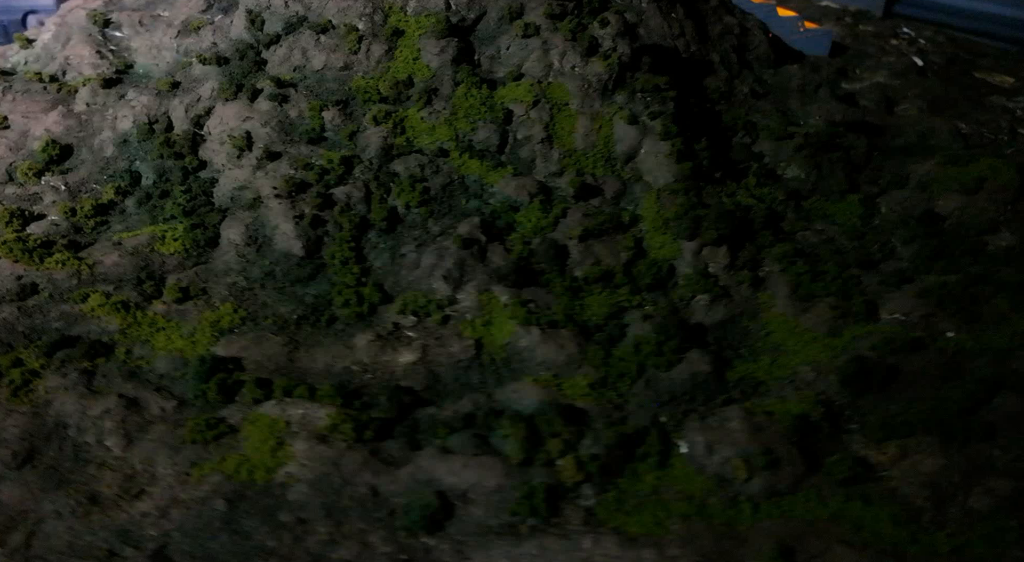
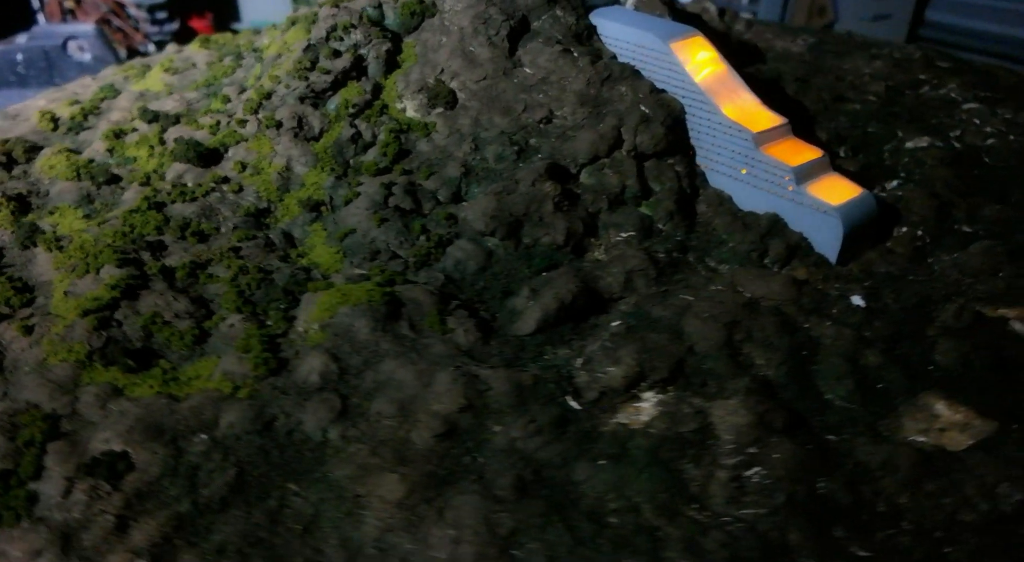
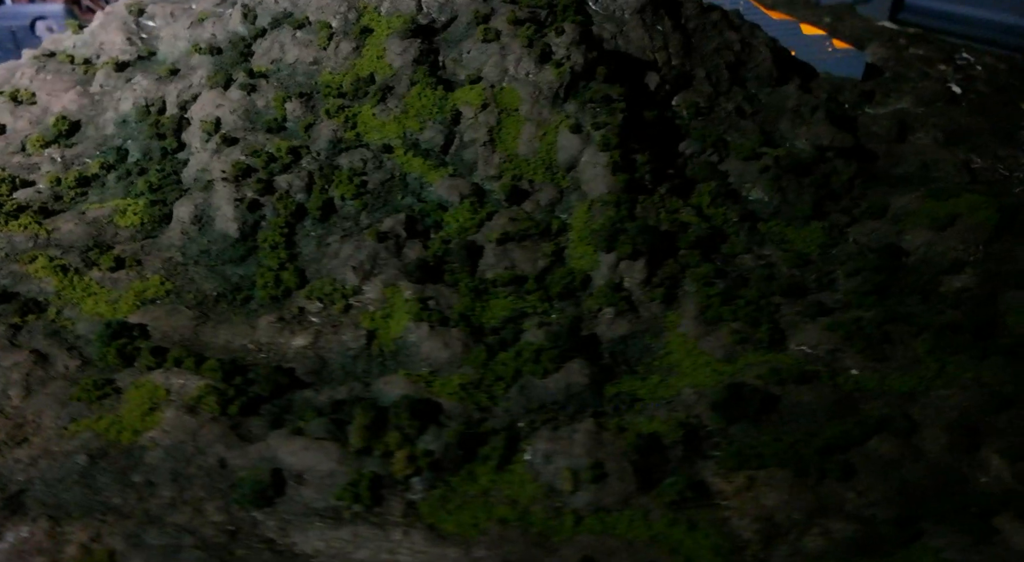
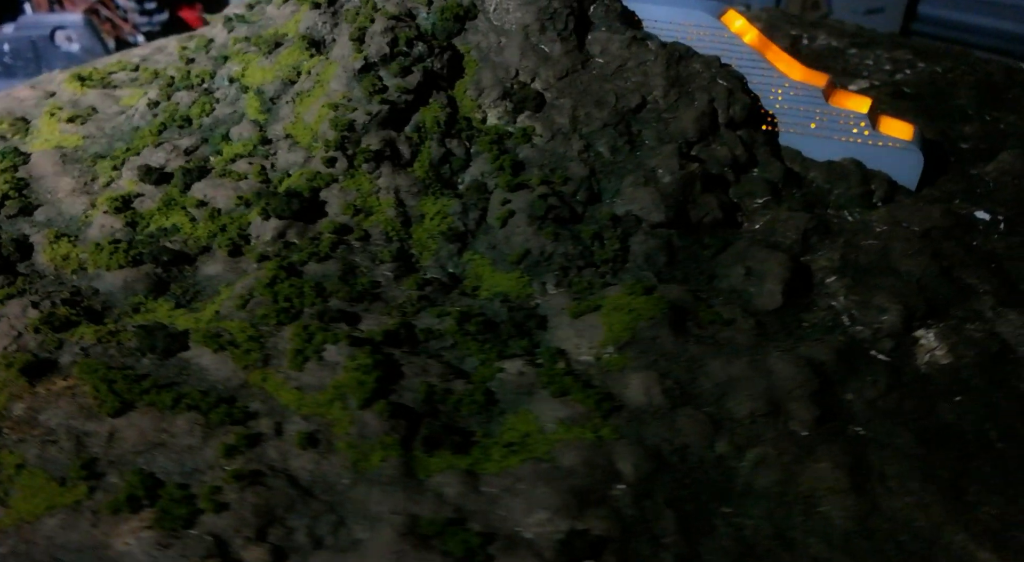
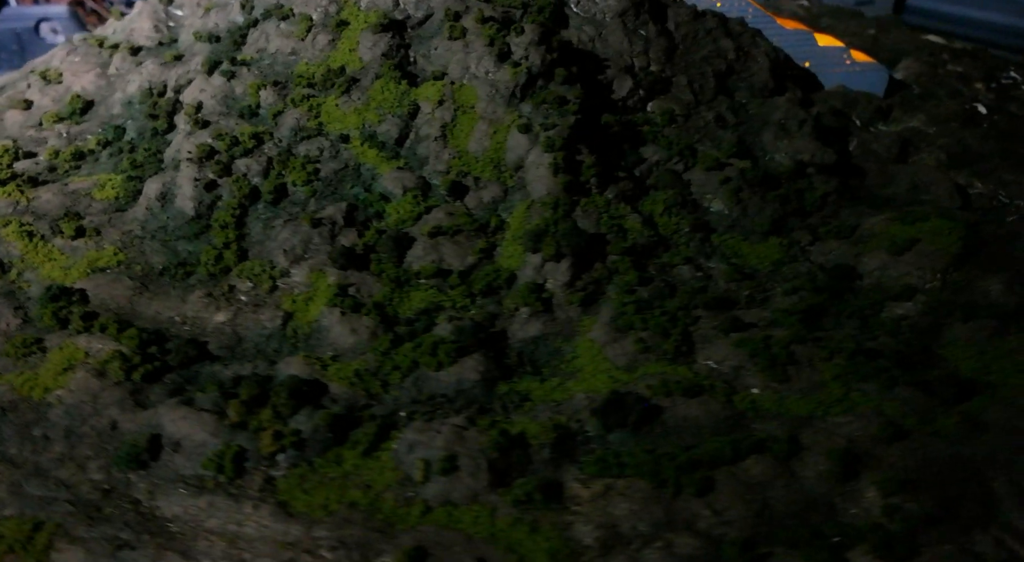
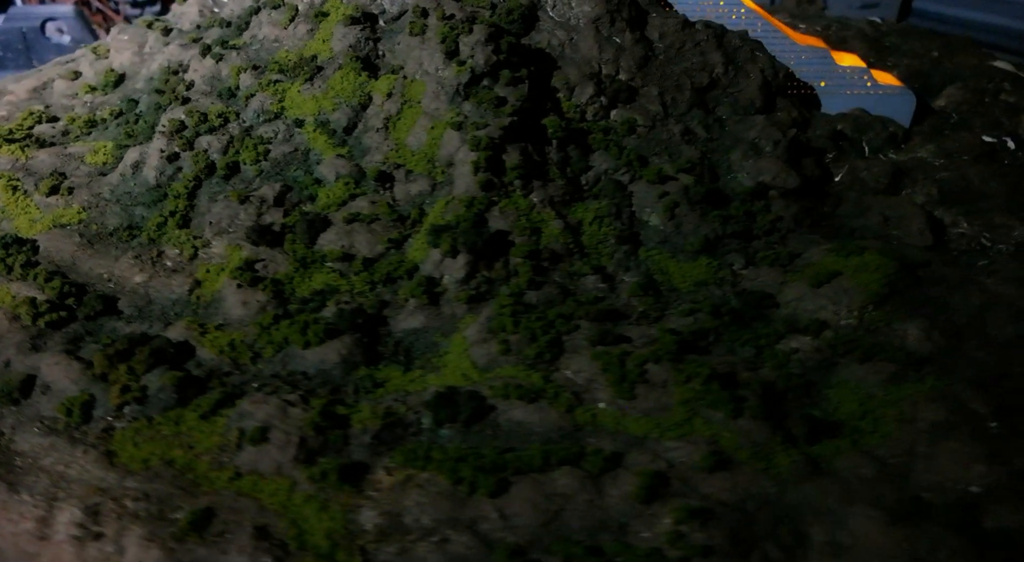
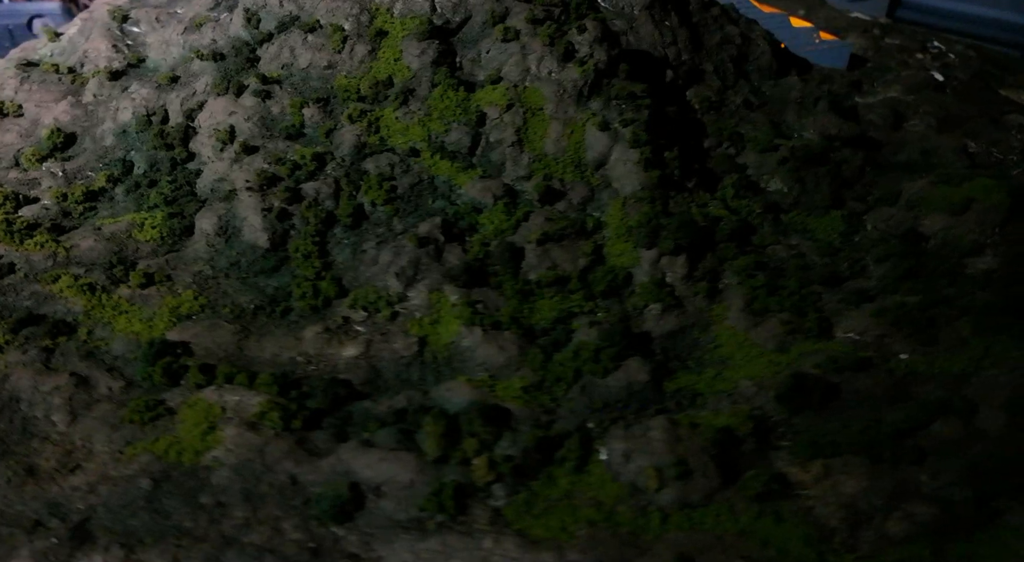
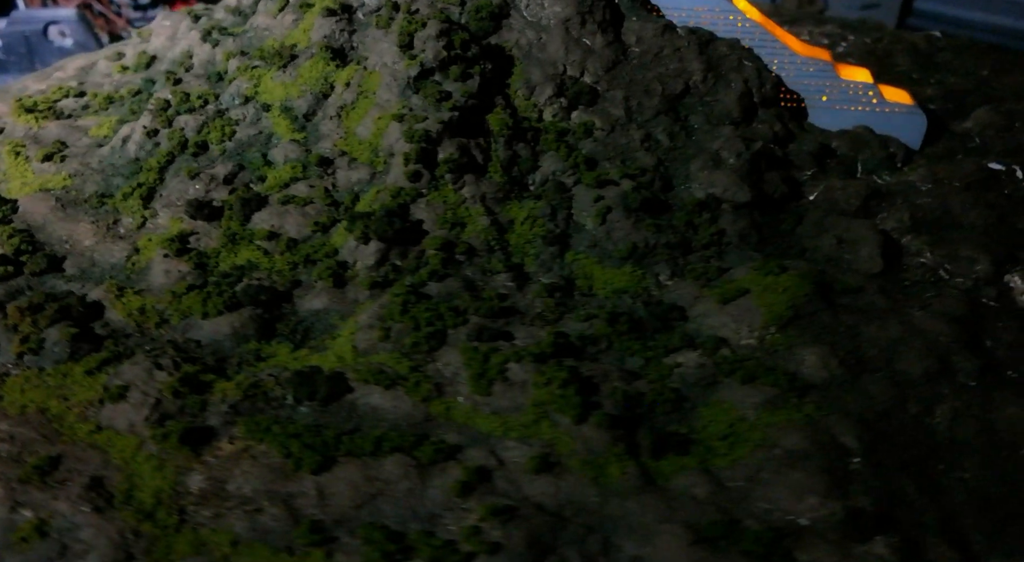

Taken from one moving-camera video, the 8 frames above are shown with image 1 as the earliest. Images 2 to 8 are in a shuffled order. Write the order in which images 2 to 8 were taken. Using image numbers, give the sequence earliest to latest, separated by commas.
7, 3, 5, 6, 8, 4, 2
